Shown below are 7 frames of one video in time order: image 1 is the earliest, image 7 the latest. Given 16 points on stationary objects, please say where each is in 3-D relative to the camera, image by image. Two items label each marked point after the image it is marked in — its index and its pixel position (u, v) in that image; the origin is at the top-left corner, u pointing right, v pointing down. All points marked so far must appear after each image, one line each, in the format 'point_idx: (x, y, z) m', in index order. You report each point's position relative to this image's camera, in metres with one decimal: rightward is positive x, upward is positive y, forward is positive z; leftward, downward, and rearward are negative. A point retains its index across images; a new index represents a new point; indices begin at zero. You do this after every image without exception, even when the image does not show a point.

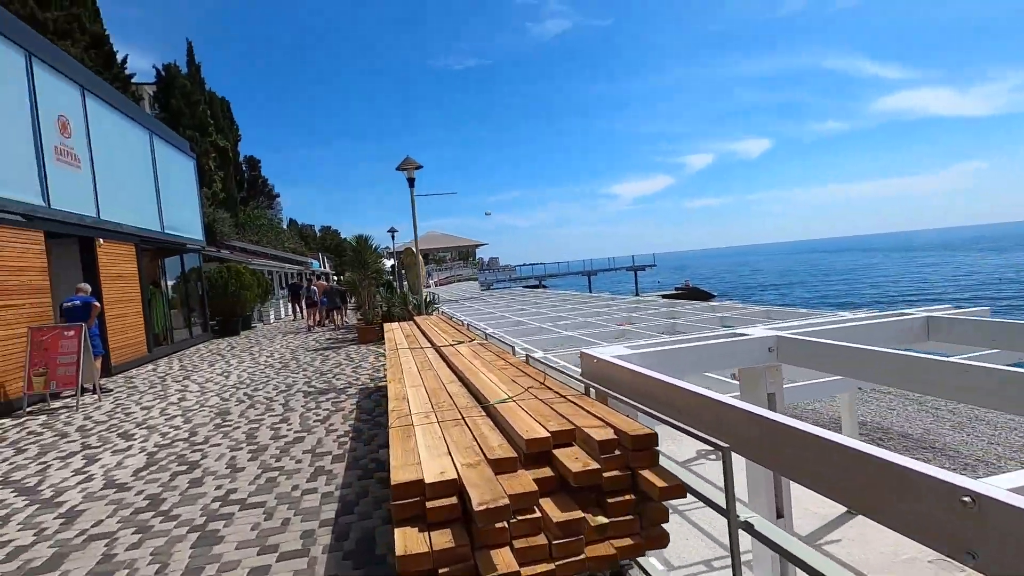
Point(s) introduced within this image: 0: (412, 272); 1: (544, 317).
0: (-3.6, +0.6, +19.1) m
1: (+0.9, -0.8, +14.5) m
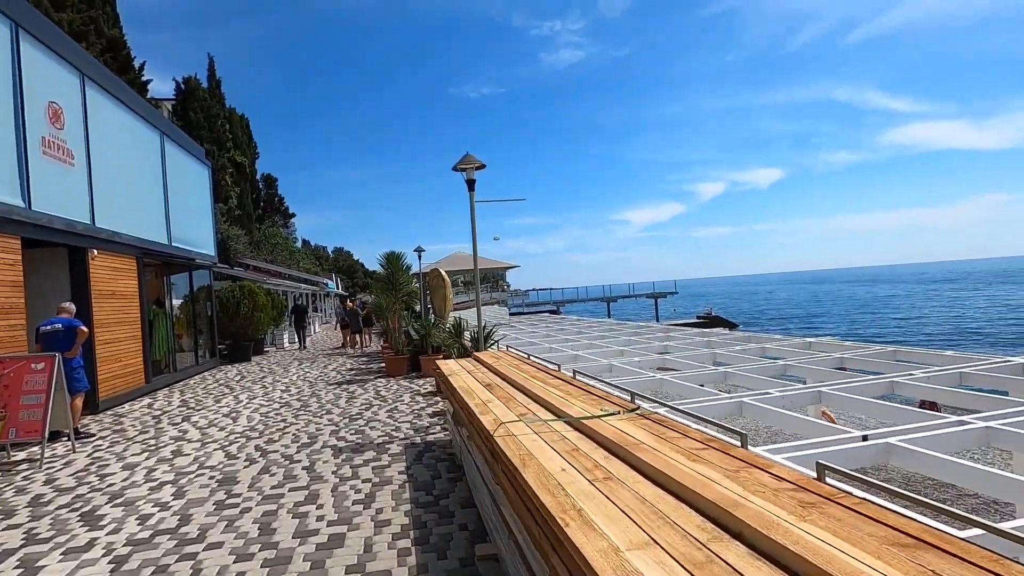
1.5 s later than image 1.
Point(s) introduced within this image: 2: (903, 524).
0: (-2.4, -0.2, +17.4) m
1: (+2.1, -1.5, +12.6) m
2: (+1.1, -0.7, +1.5) m
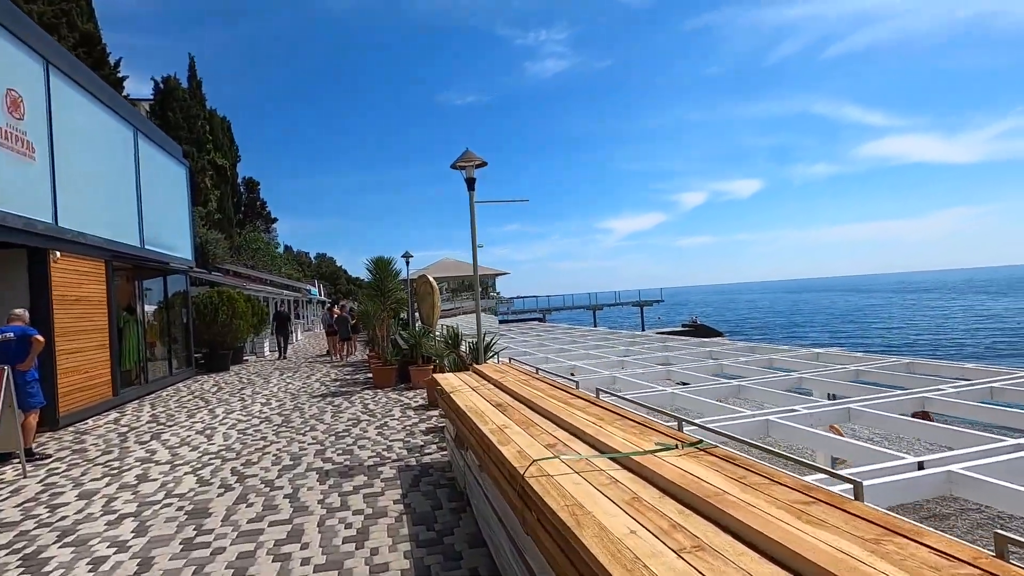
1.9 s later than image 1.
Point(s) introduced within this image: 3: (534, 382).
0: (-2.6, -0.4, +16.8) m
1: (+1.9, -1.6, +12.1) m
2: (+1.3, -0.7, +1.0) m
3: (+0.2, -0.9, +5.0) m
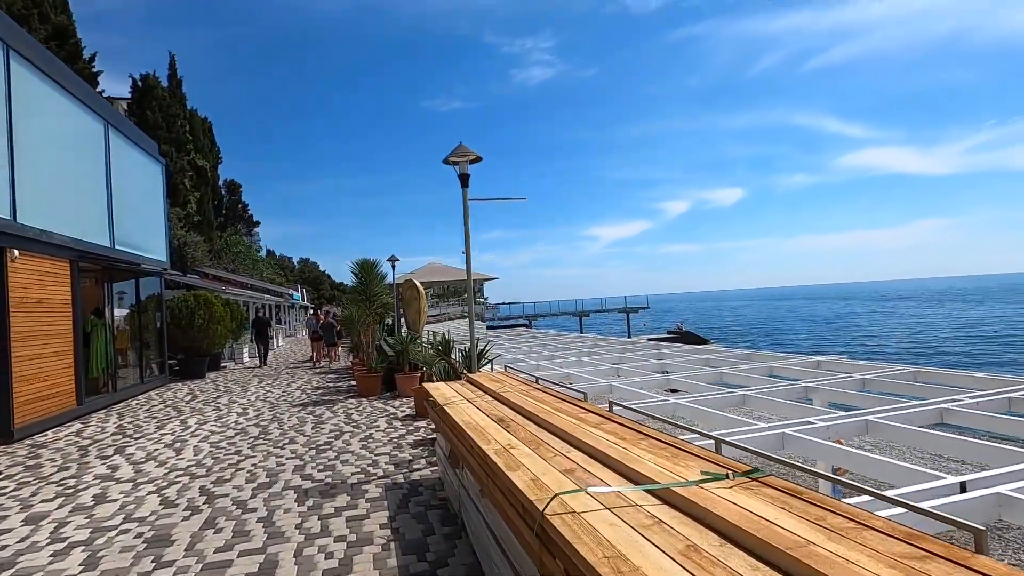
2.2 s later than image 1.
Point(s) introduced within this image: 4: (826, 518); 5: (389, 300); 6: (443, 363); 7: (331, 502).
0: (-3.0, -0.6, +16.3) m
1: (+1.7, -1.8, +11.8) m
2: (+1.4, -0.7, +0.6) m
3: (+0.2, -0.9, +4.6) m
4: (+1.0, -0.7, +1.7) m
5: (-3.0, -0.3, +13.3) m
6: (-0.9, -1.0, +7.3) m
7: (-1.7, -2.0, +5.0) m
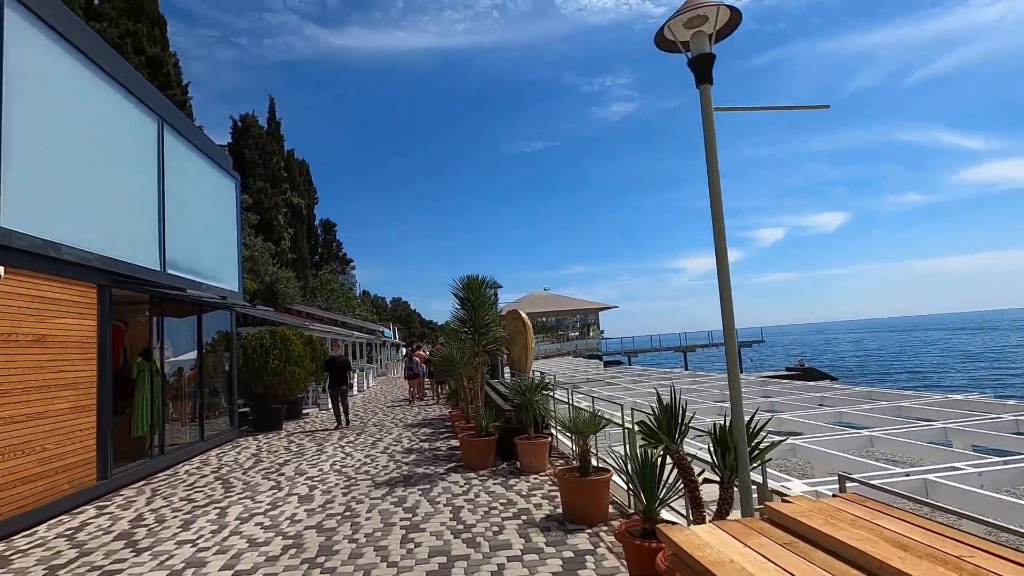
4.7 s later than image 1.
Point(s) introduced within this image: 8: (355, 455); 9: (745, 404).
0: (+0.3, -1.3, +13.0) m
1: (+4.3, -2.1, +7.8) m
2: (+2.2, -0.3, -3.1) m
3: (+1.6, -0.8, +1.0) m
4: (+1.9, -0.4, -1.9) m
5: (-0.2, -0.8, +10.1) m
6: (+0.9, -1.1, +3.9) m
7: (-0.2, -2.0, +1.6) m
8: (-2.7, -2.9, +9.4) m
9: (+4.4, -2.3, +10.1) m
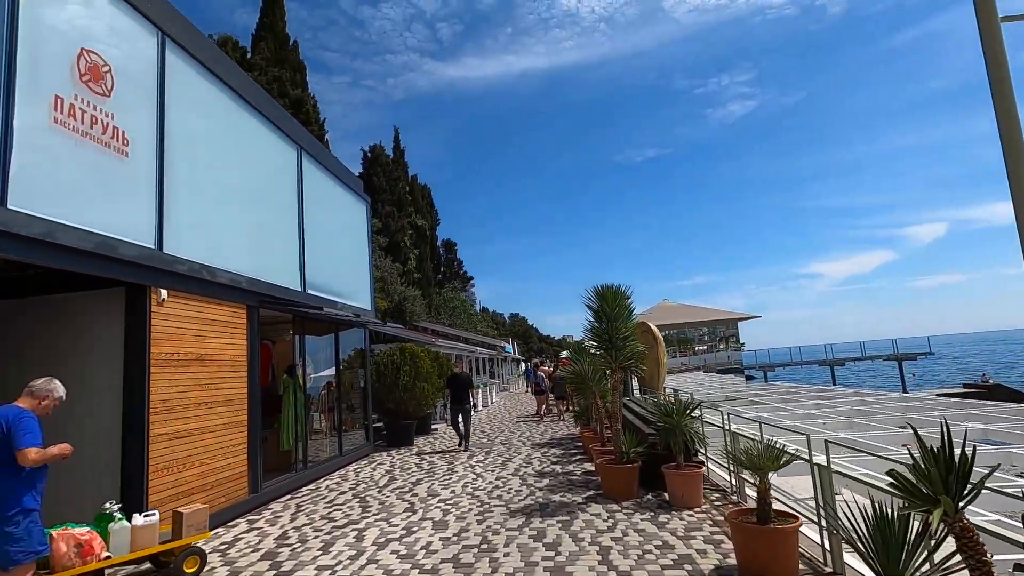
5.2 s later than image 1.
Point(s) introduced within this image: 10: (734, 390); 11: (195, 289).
0: (+3.3, -1.5, +11.9) m
1: (+6.0, -2.1, +6.0) m
2: (+1.7, -0.1, -4.1) m
3: (+2.0, -0.7, 0.0) m
4: (+1.7, -0.3, -3.0) m
5: (+2.1, -1.0, +9.2) m
6: (+1.9, -1.1, +2.9) m
7: (+0.4, -1.9, +0.9) m
8: (-0.4, -3.2, +9.0) m
9: (+6.7, -2.3, +8.2) m
10: (+7.4, -3.4, +17.9) m
11: (-3.9, 0.0, +6.8) m
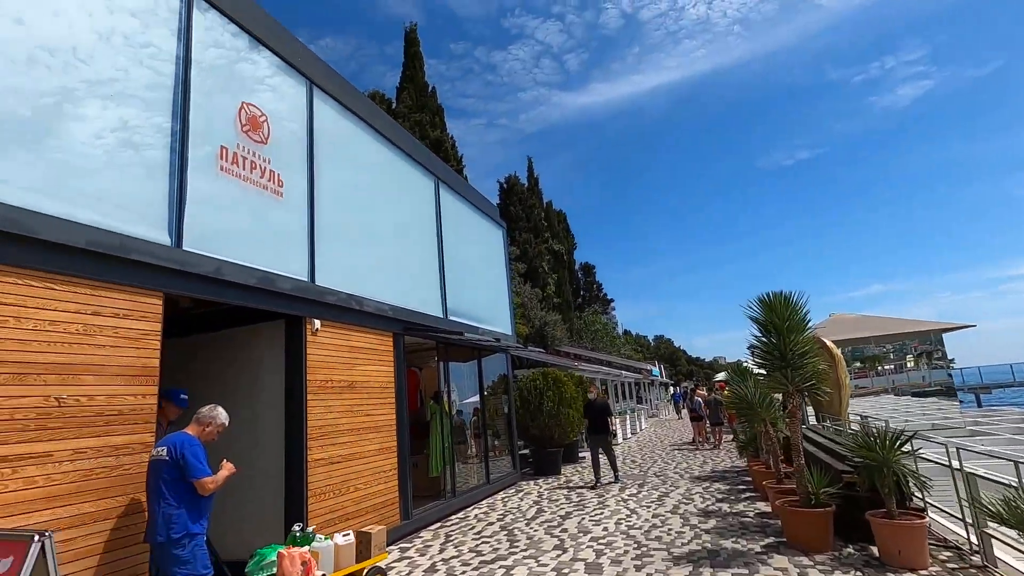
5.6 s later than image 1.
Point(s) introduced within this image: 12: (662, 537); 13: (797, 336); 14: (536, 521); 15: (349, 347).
0: (+6.2, -1.7, +10.1) m
1: (+7.4, -1.8, +3.6) m
2: (+0.5, +0.3, -4.9) m
3: (+1.8, -0.5, -1.1) m
4: (+0.8, +0.1, -3.8) m
5: (+4.4, -1.1, +7.8) m
6: (+2.6, -1.0, +1.8) m
7: (+0.6, -1.8, +0.2) m
8: (+2.0, -3.4, +8.1) m
9: (+8.6, -2.1, +5.6) m
10: (+11.9, -3.5, +14.7) m
11: (-2.1, -0.4, +7.0) m
12: (+1.9, -3.1, +6.7) m
13: (+4.0, -0.8, +7.8) m
14: (+0.3, -3.5, +8.1) m
15: (-2.1, -0.8, +7.0) m
